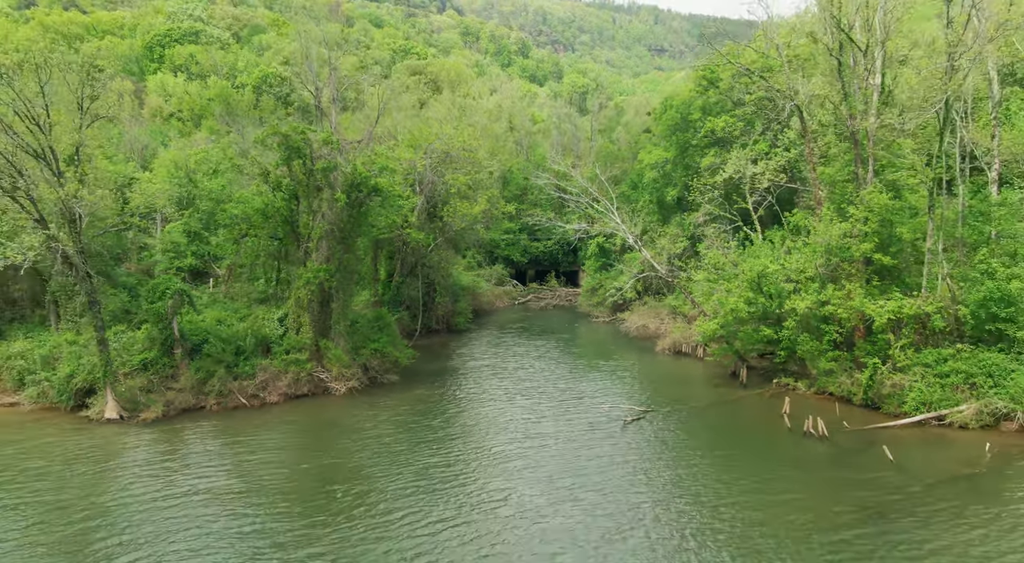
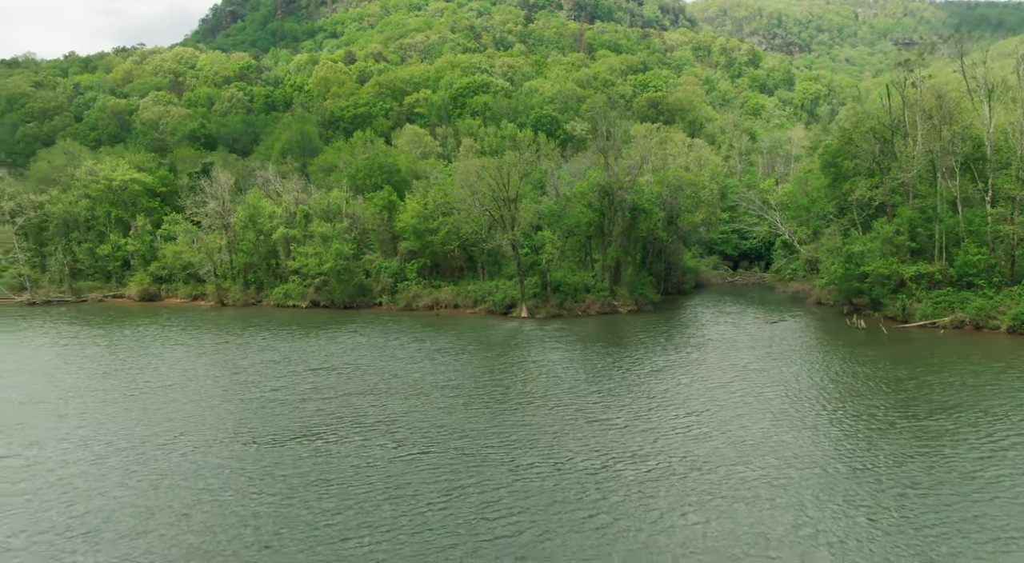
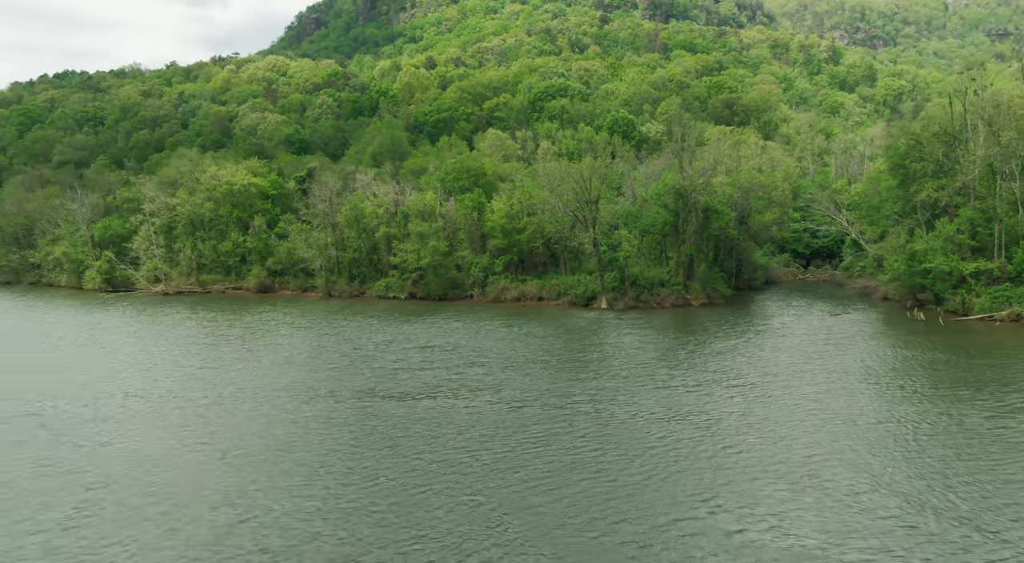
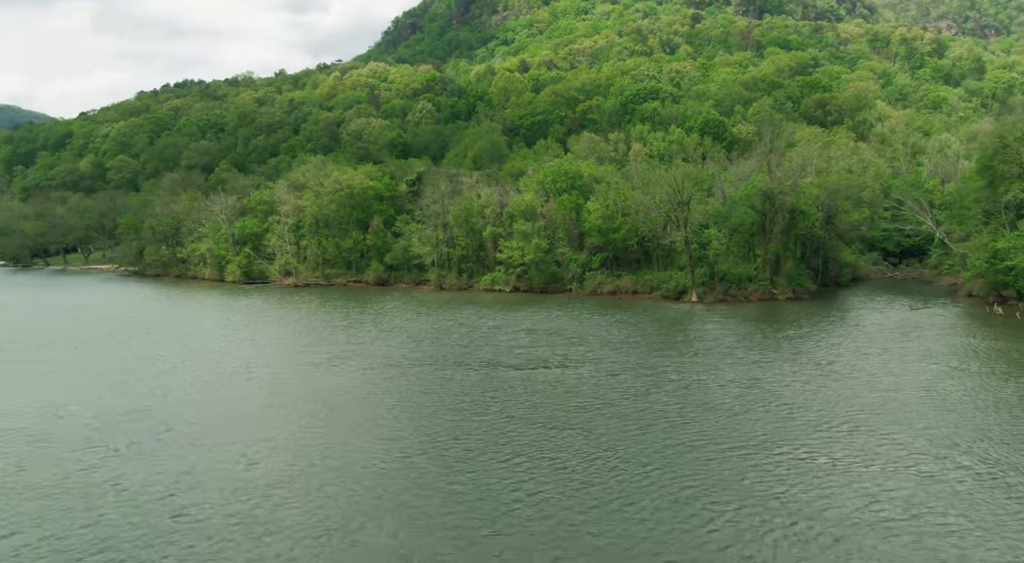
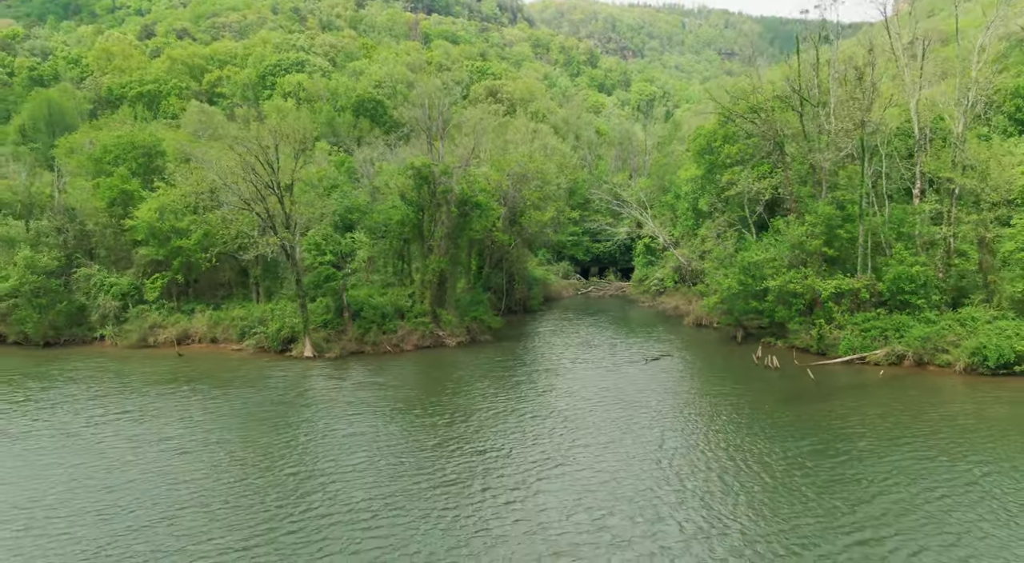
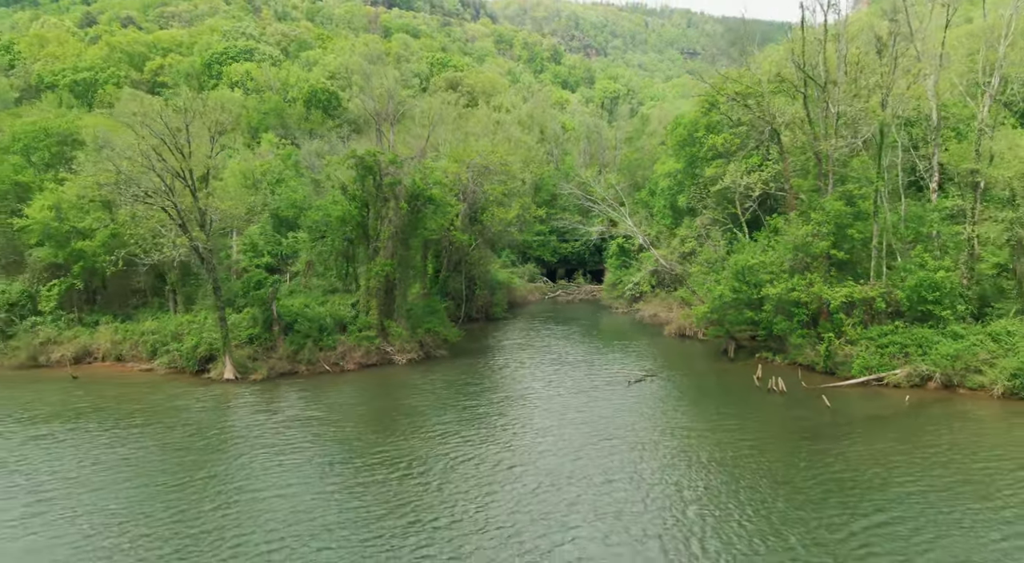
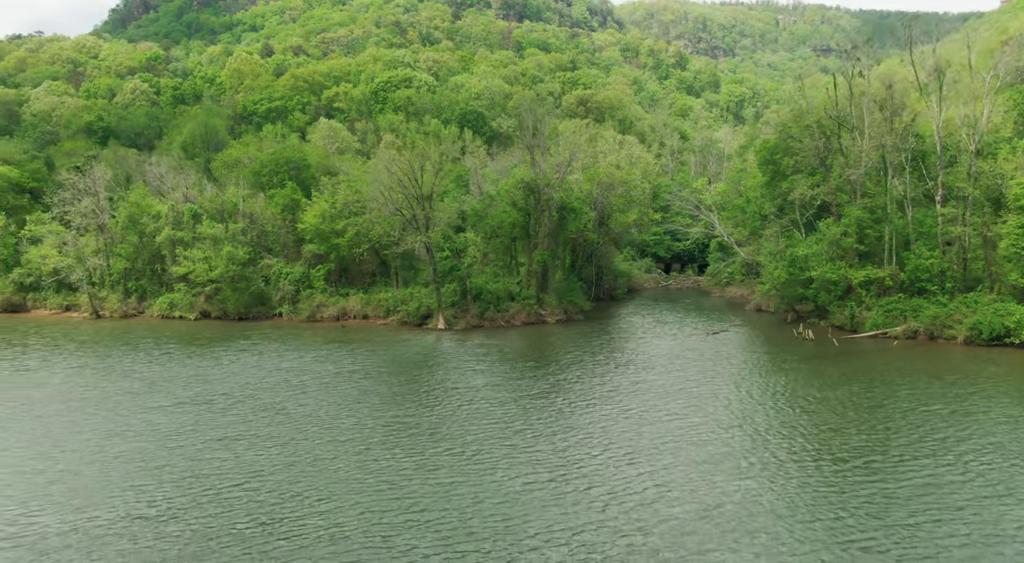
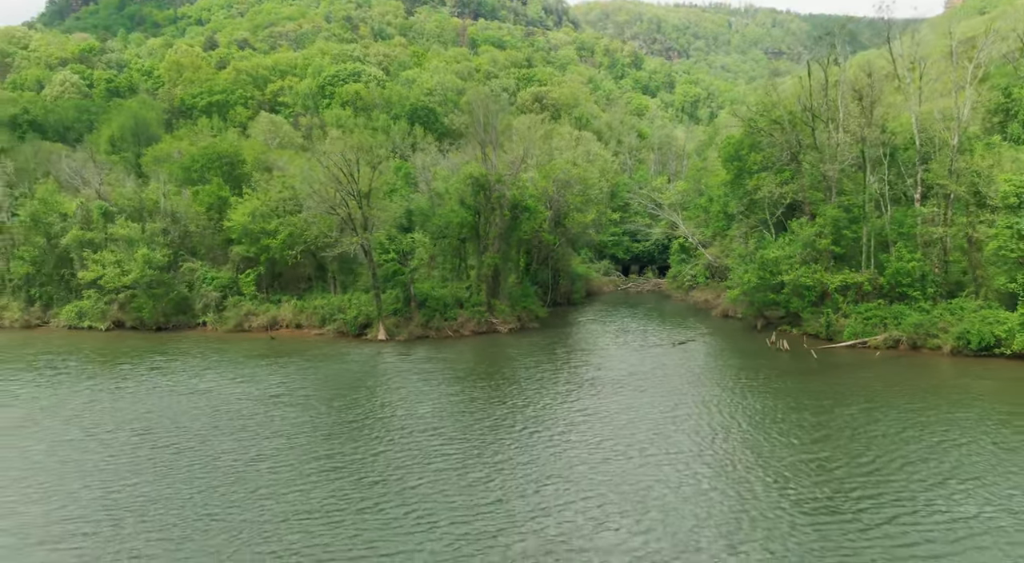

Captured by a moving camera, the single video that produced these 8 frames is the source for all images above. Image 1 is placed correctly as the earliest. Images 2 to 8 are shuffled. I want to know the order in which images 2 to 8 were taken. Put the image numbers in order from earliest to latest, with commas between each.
6, 5, 8, 7, 2, 3, 4
